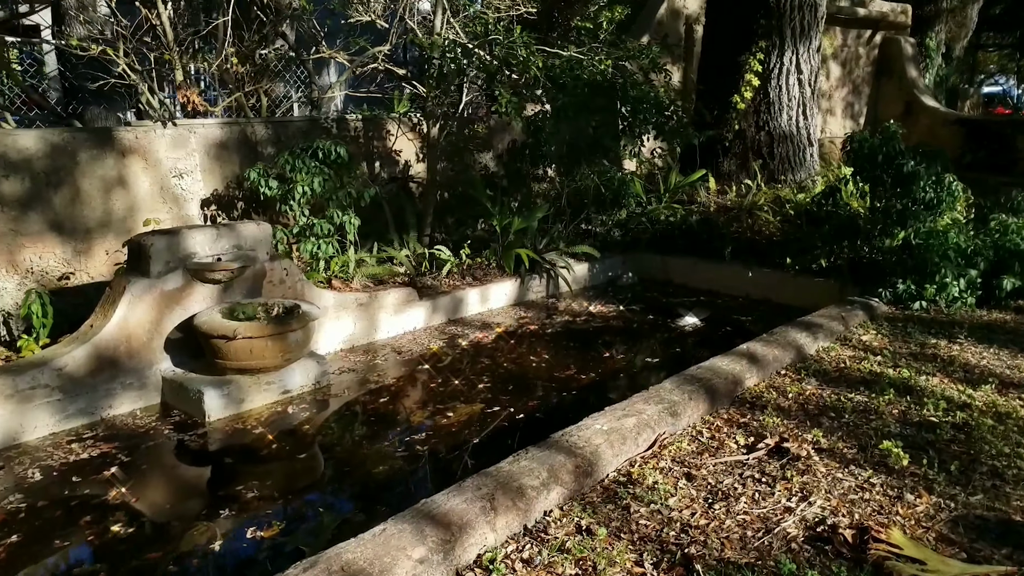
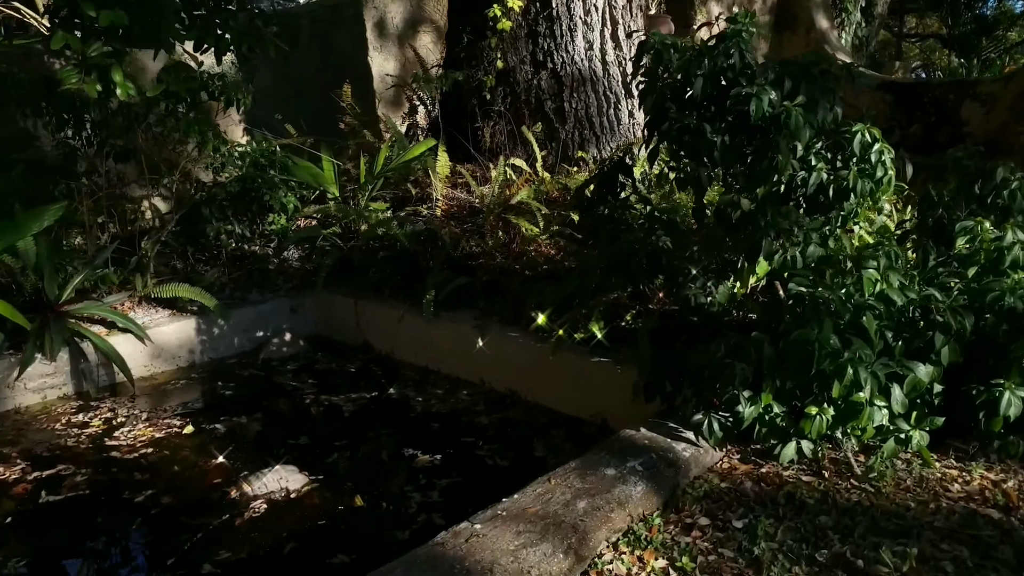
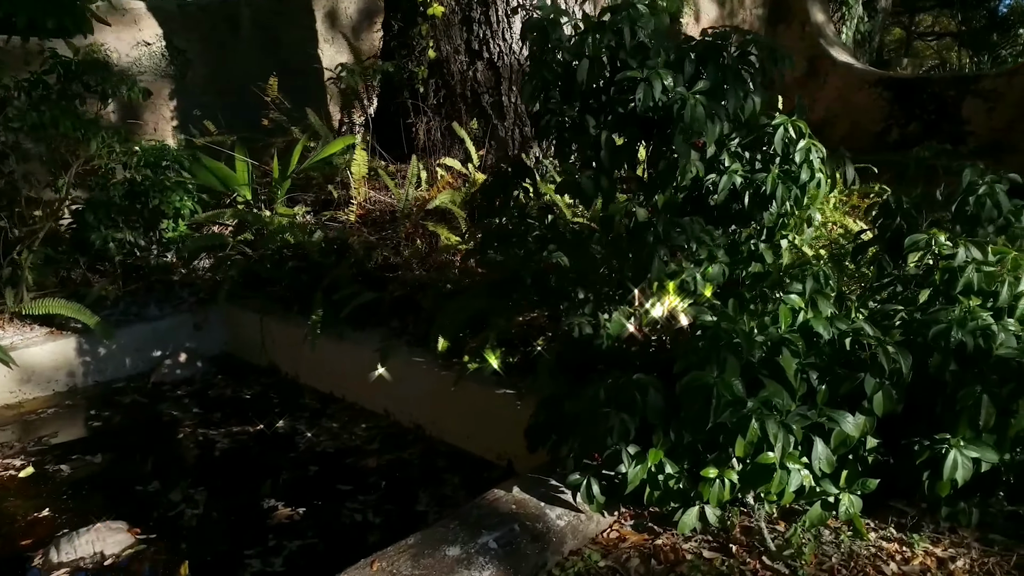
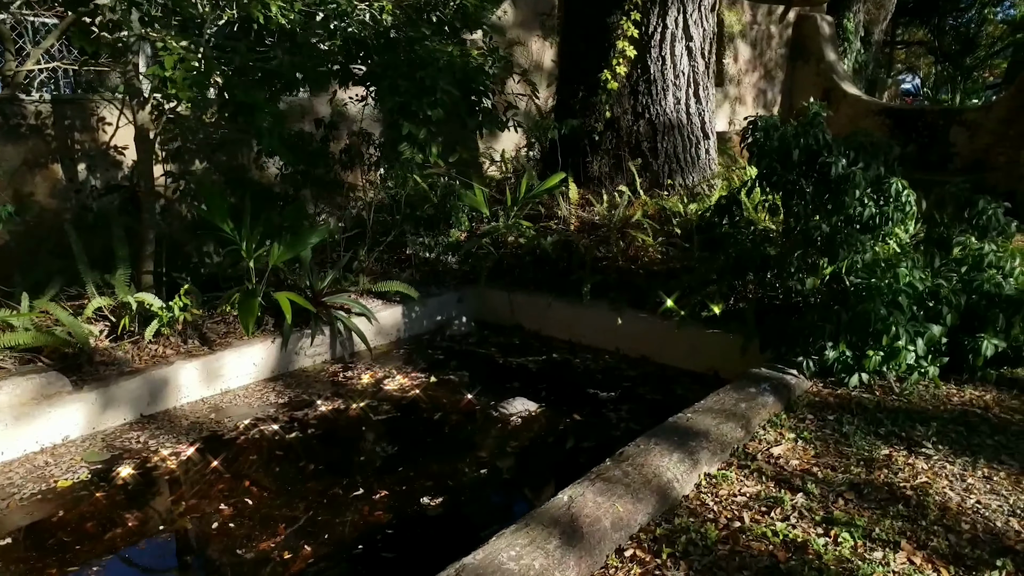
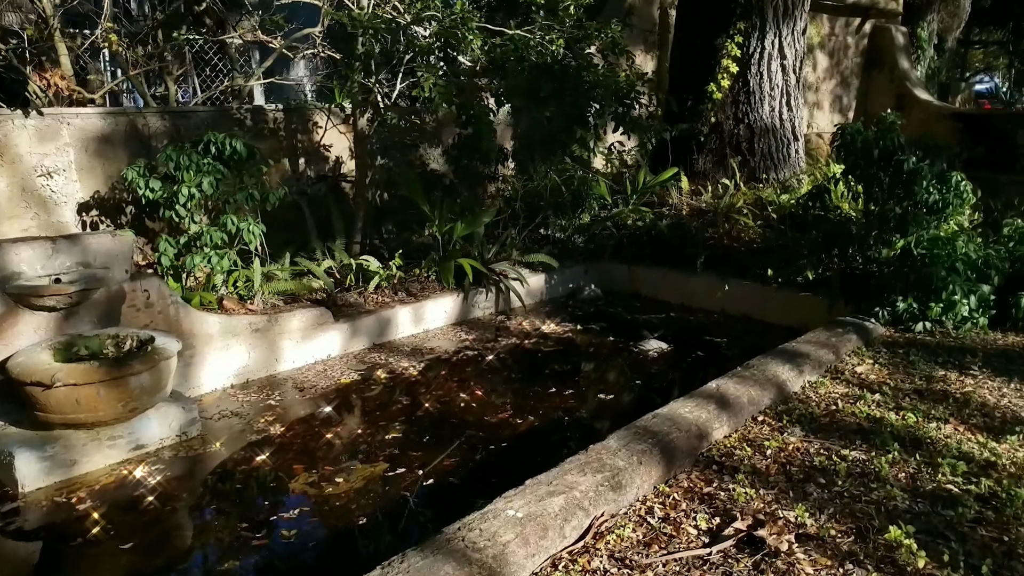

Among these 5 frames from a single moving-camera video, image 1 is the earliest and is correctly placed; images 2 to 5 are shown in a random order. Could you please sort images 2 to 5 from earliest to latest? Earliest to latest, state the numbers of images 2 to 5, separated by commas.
5, 4, 2, 3
